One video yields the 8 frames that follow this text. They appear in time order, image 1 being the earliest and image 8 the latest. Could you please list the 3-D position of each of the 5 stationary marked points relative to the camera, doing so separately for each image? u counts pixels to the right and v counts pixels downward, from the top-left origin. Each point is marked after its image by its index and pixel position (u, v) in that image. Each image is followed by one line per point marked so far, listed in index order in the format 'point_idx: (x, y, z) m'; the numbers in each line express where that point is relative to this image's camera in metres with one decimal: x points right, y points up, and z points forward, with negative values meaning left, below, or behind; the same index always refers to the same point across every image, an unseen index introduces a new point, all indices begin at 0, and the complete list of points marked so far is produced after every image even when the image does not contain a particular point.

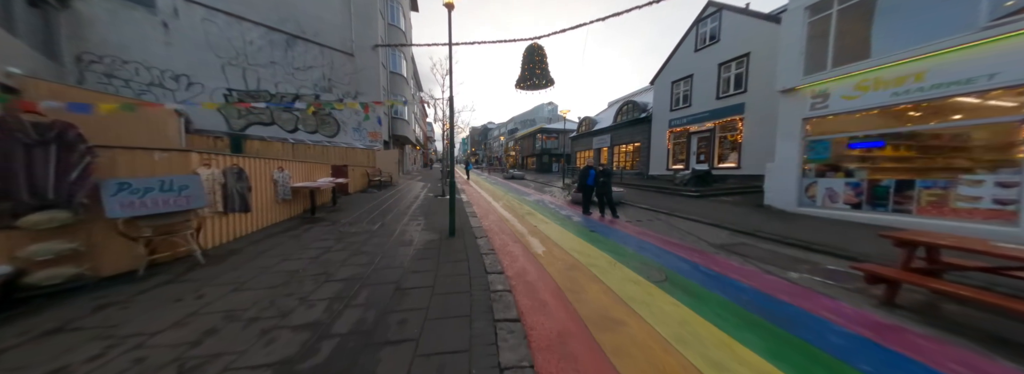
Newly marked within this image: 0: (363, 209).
0: (-4.4, -0.6, +6.6) m
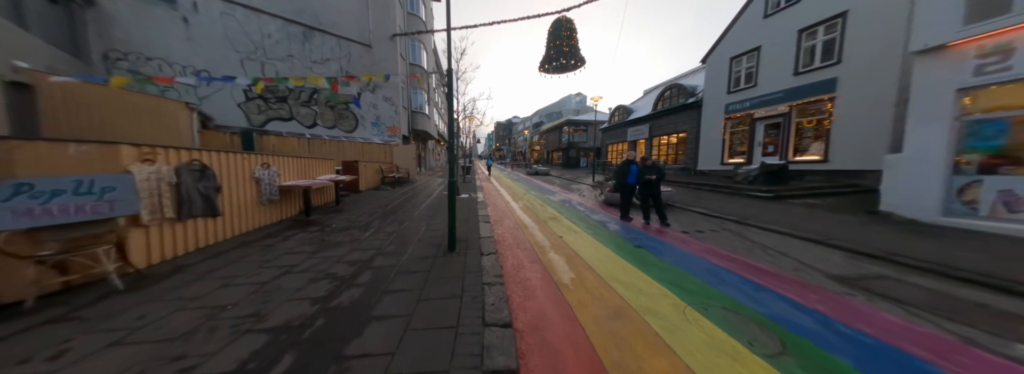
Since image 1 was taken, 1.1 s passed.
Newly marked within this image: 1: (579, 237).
0: (-3.9, -0.6, +5.9) m
1: (+1.4, -1.1, +4.6) m
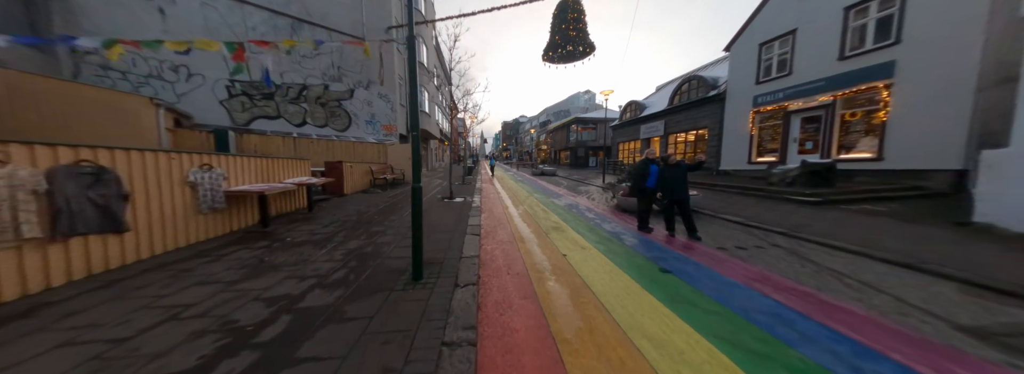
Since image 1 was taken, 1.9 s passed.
0: (-4.0, -0.7, +5.1) m
1: (+1.3, -1.2, +3.7) m
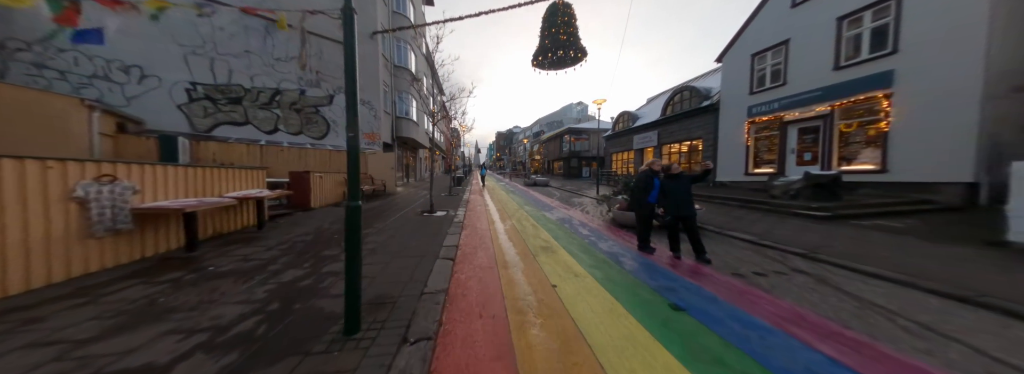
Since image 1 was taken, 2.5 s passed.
0: (-4.3, -1.0, +4.4) m
1: (+1.0, -1.4, +3.0) m
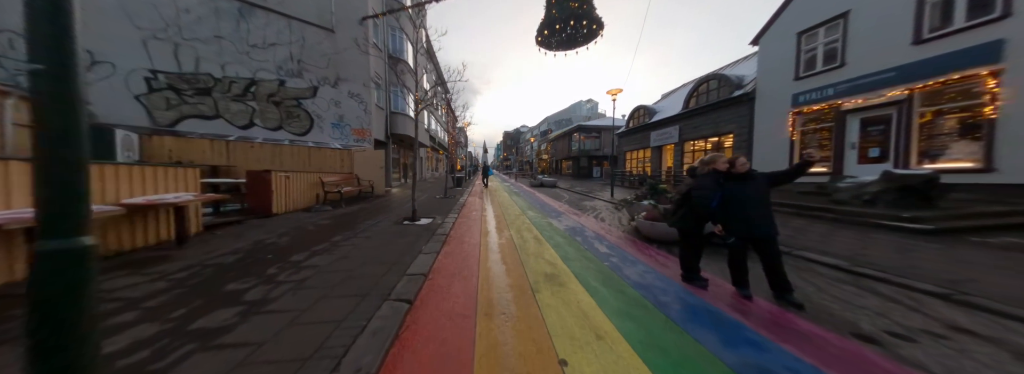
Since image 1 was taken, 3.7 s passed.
0: (-4.4, -1.0, +3.3) m
1: (+0.8, -1.4, +1.8) m
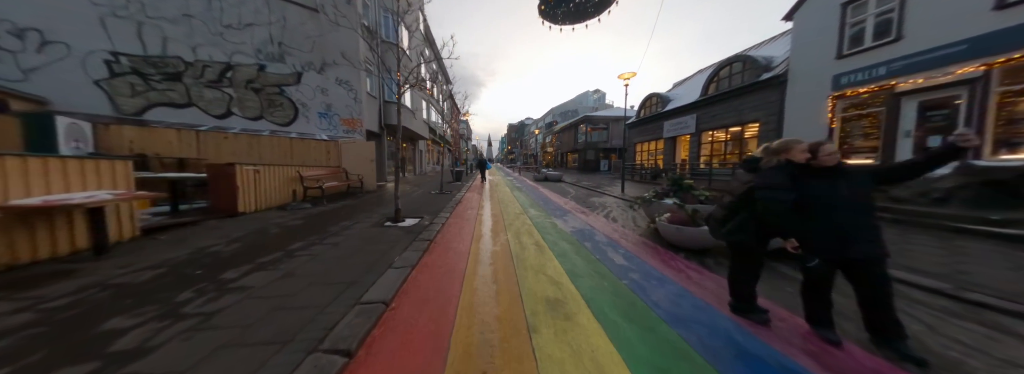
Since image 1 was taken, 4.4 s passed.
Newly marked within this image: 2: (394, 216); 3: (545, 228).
0: (-4.5, -1.0, +2.7) m
1: (+0.7, -1.5, +1.1) m
2: (-2.6, -0.6, +4.9) m
3: (+0.8, -0.9, +4.9) m
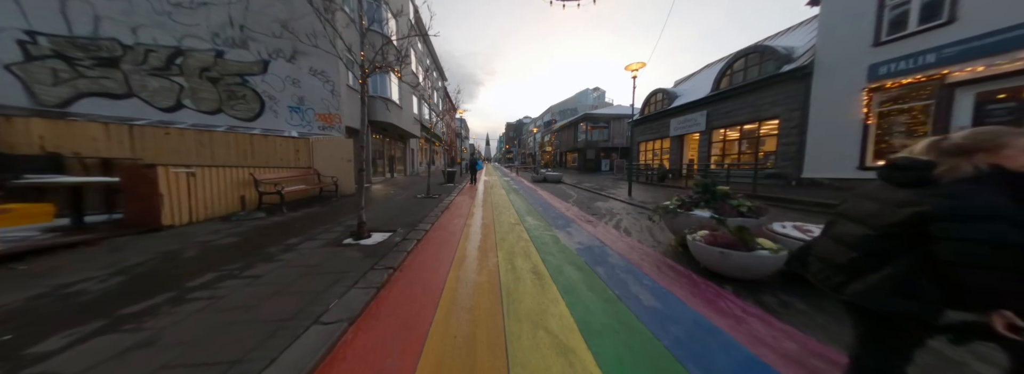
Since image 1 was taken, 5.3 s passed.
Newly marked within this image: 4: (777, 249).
0: (-4.7, -1.1, +1.7) m
1: (+0.6, -1.6, +0.1) m
2: (-2.7, -0.7, +4.0) m
3: (+0.6, -1.0, +4.0) m
4: (+3.1, -0.7, +2.6) m
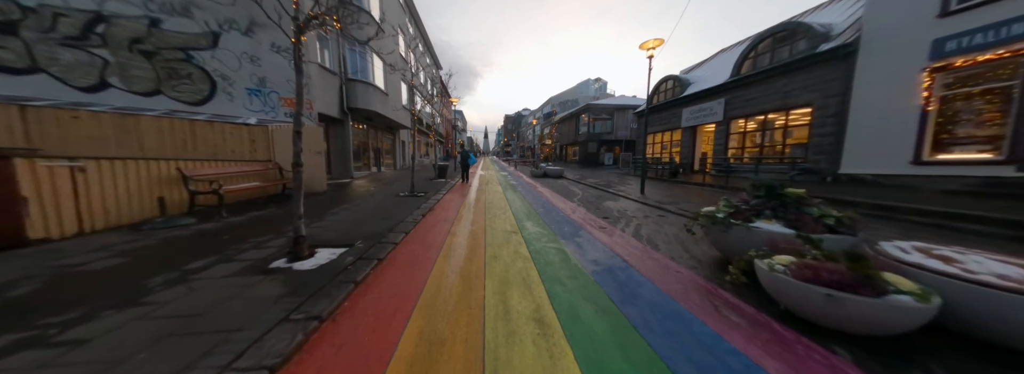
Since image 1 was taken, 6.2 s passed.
0: (-4.7, -1.2, +0.7) m
1: (+0.5, -1.7, -0.8) m
2: (-2.8, -0.7, +3.0) m
3: (+0.6, -1.1, +3.1) m
4: (+3.0, -0.8, +1.6) m
